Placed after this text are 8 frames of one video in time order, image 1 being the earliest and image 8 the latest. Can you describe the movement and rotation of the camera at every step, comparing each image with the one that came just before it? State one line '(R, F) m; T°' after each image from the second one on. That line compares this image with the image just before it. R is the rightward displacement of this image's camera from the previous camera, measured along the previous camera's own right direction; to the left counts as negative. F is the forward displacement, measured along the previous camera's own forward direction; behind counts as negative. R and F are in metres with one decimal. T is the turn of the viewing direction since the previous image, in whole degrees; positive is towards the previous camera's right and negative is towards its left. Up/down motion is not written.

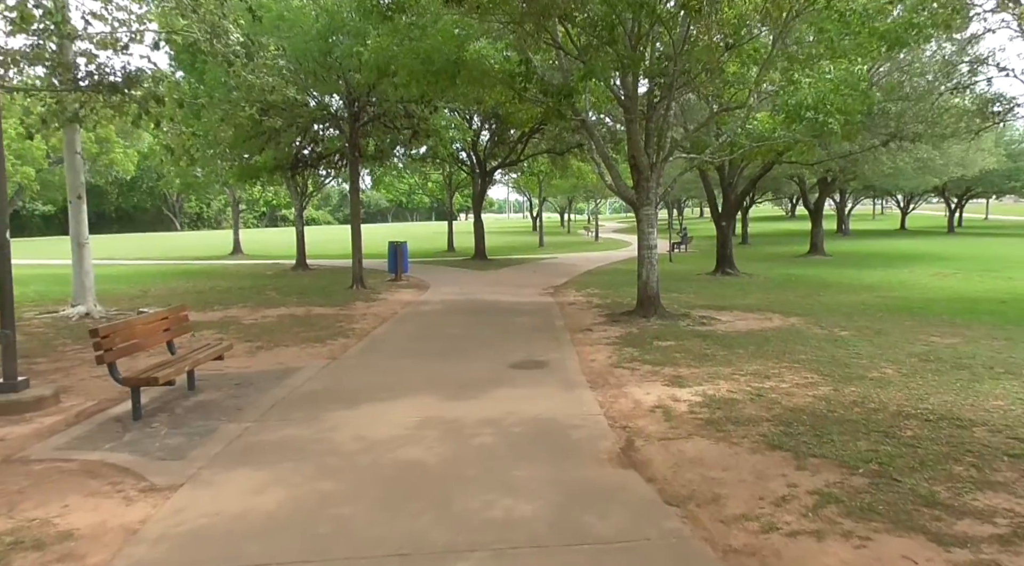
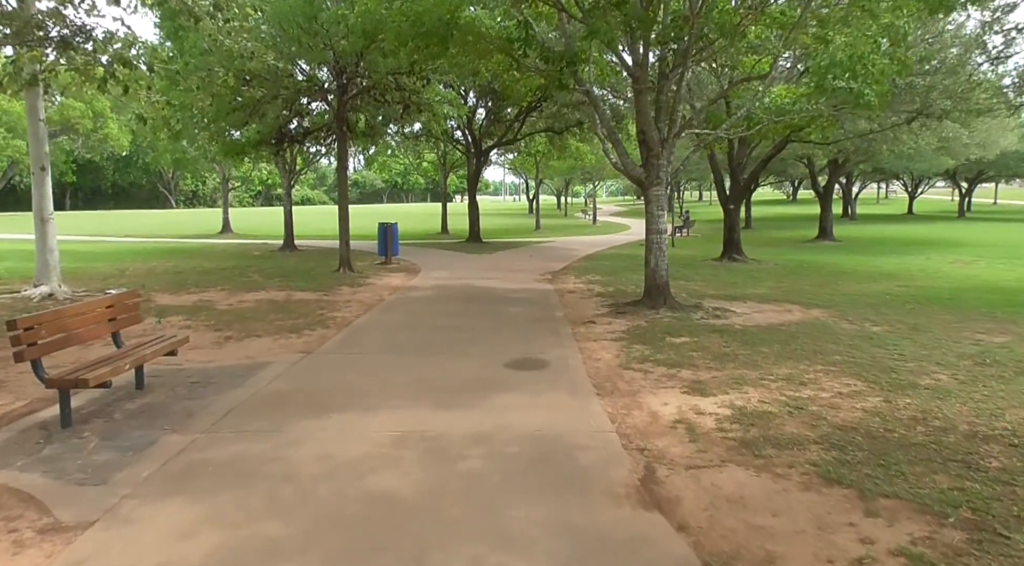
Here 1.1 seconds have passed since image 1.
(0.0, +1.0) m; 0°
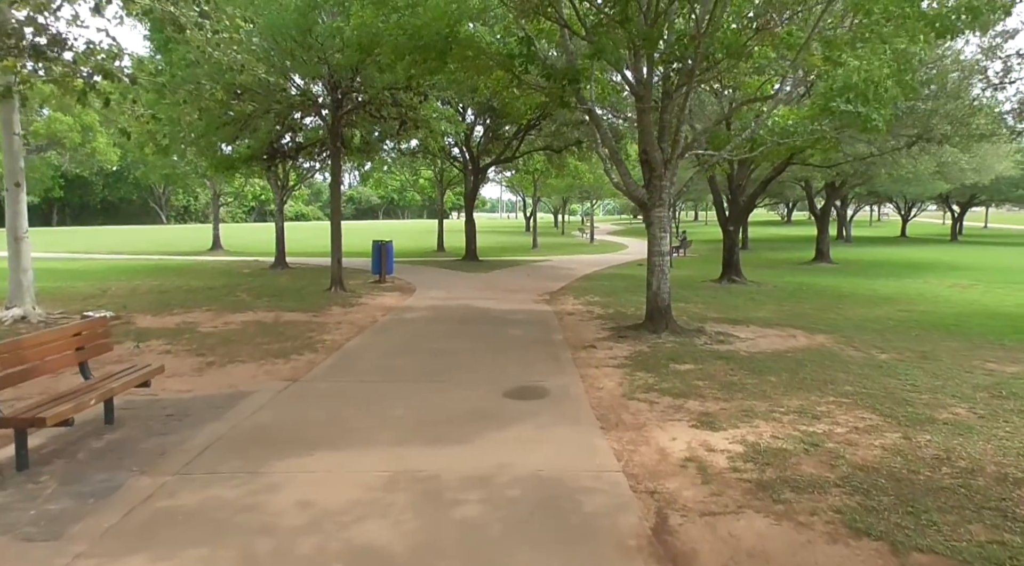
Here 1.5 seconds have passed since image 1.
(-0.1, +0.3) m; +1°
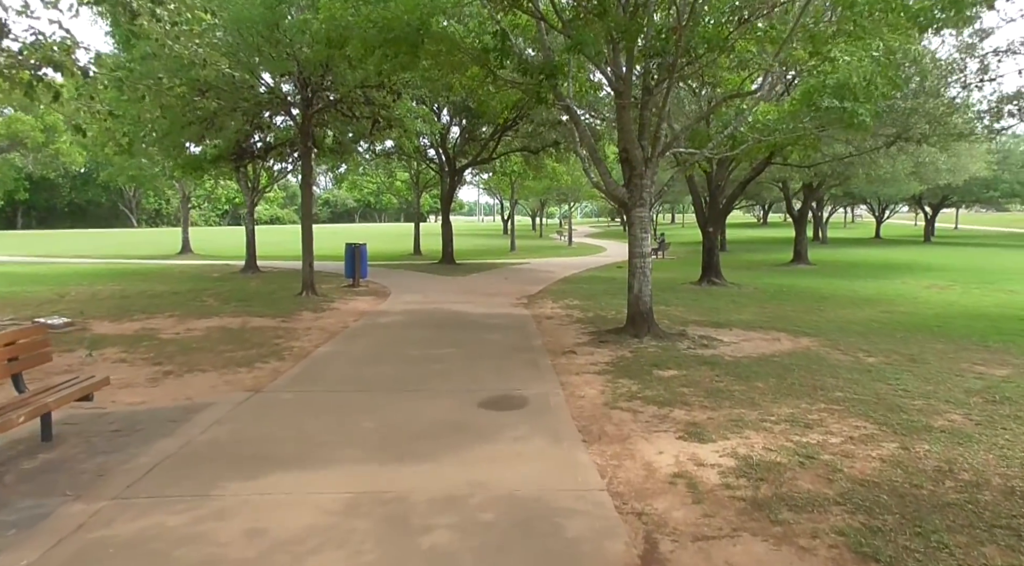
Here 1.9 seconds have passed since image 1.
(0.0, +0.4) m; +2°
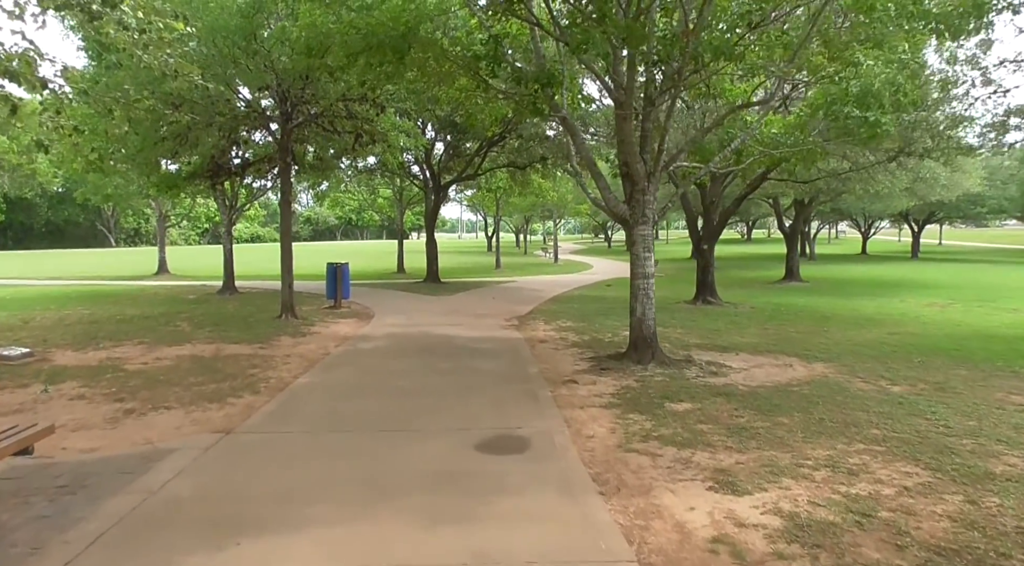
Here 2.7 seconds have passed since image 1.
(-0.1, +0.7) m; +1°
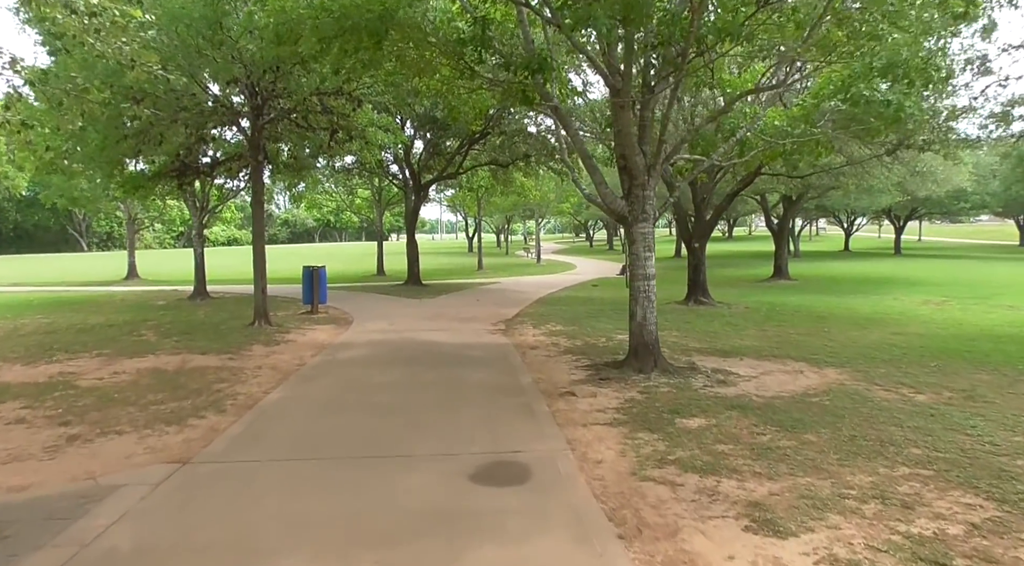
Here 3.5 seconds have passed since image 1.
(-0.1, +0.7) m; +2°
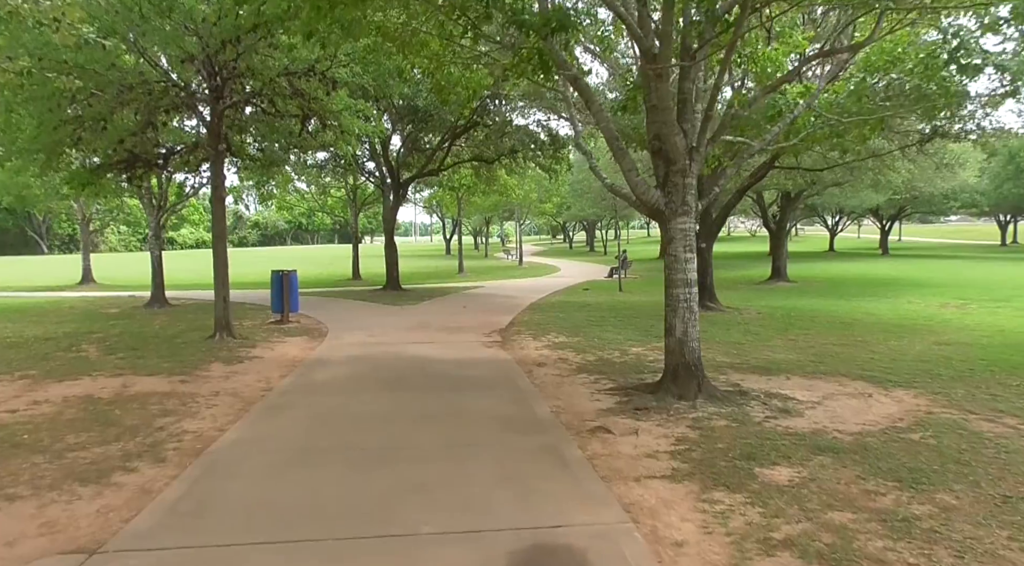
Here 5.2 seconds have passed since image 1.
(-0.4, +1.5) m; +2°
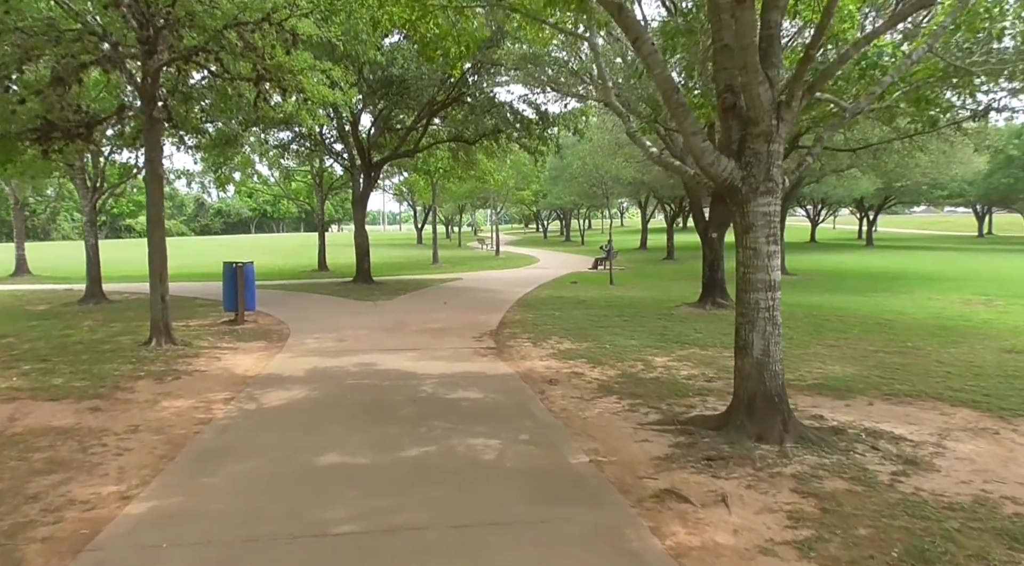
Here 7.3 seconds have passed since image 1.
(-0.4, +1.9) m; +3°
